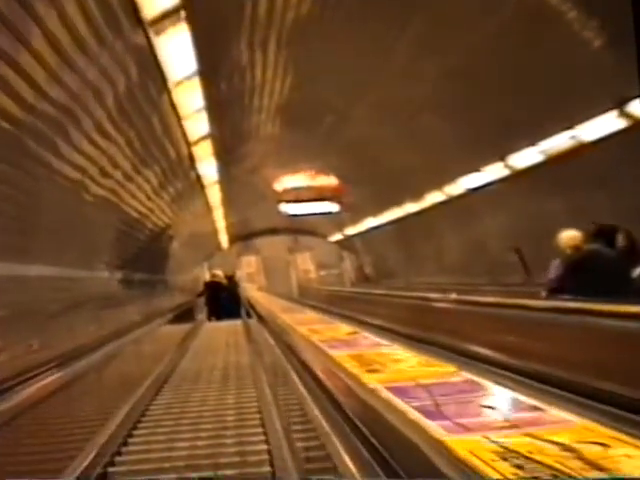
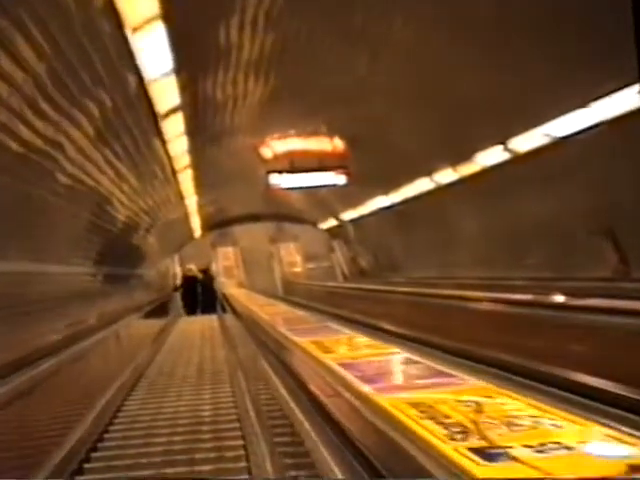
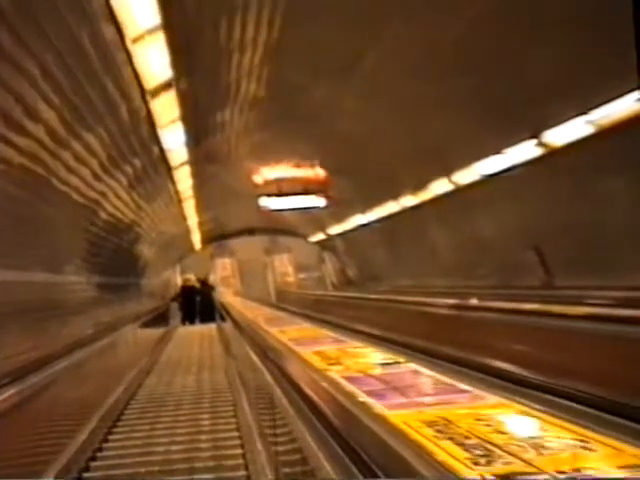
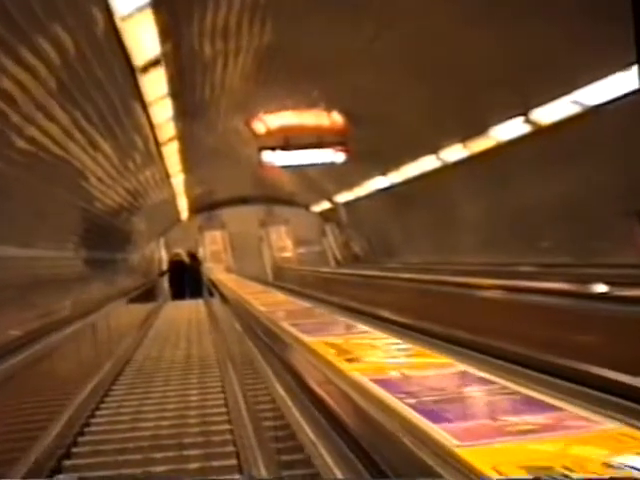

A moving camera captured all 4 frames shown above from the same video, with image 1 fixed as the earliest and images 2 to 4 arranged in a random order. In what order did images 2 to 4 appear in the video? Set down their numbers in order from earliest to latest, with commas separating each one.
3, 2, 4
